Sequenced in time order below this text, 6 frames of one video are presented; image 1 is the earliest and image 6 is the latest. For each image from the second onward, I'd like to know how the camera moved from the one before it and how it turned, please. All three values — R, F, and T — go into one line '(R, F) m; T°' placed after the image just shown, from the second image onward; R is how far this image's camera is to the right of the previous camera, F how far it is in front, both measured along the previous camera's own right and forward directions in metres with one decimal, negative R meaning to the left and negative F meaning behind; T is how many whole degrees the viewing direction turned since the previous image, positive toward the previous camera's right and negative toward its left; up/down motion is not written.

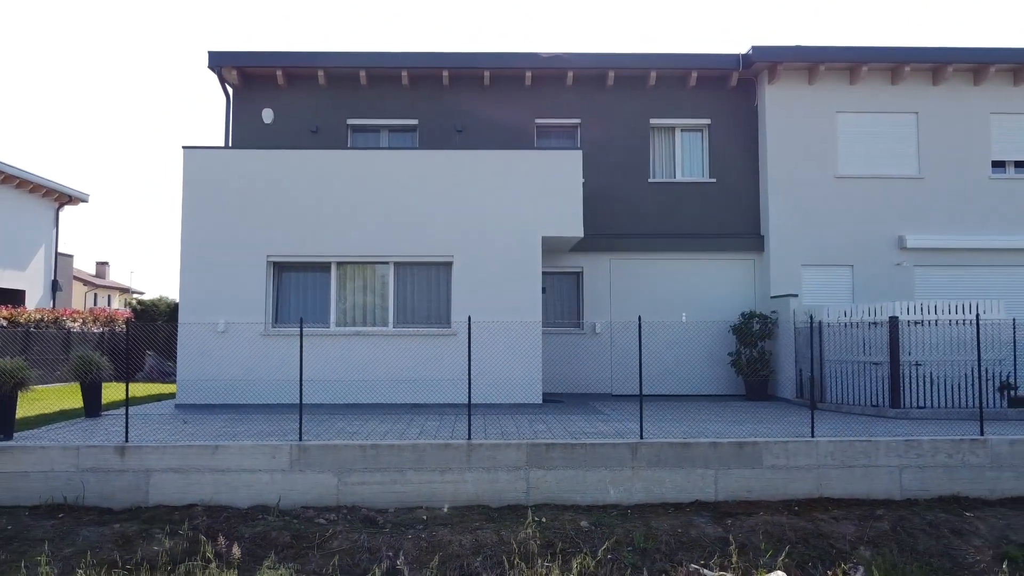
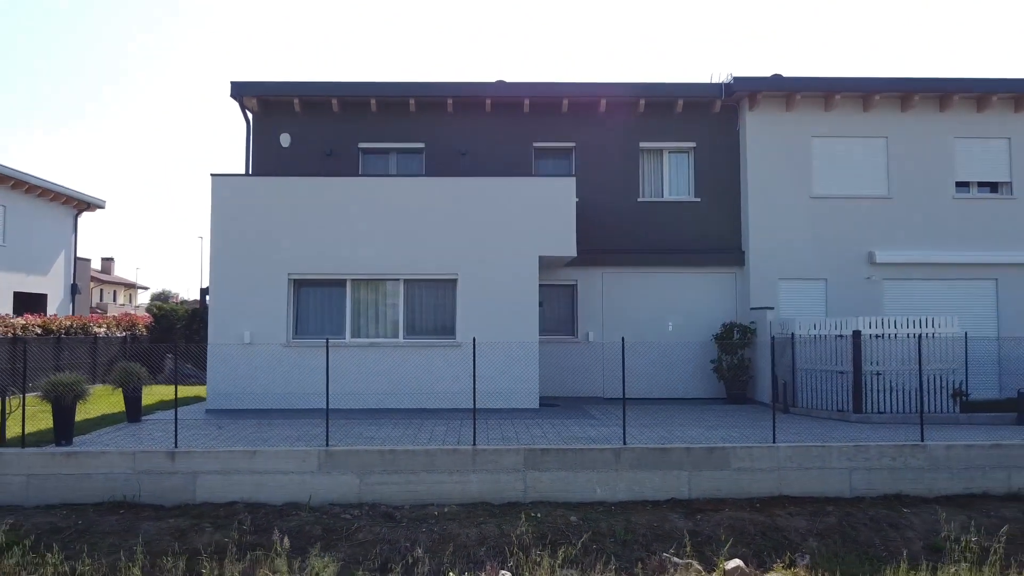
(0.0, -1.2) m; 0°
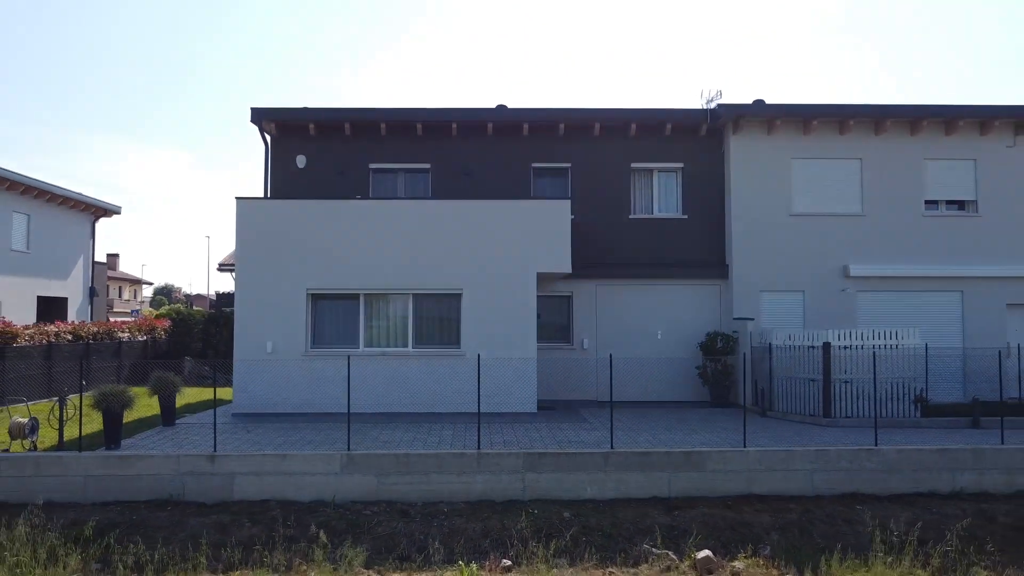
(0.0, -1.2) m; 0°
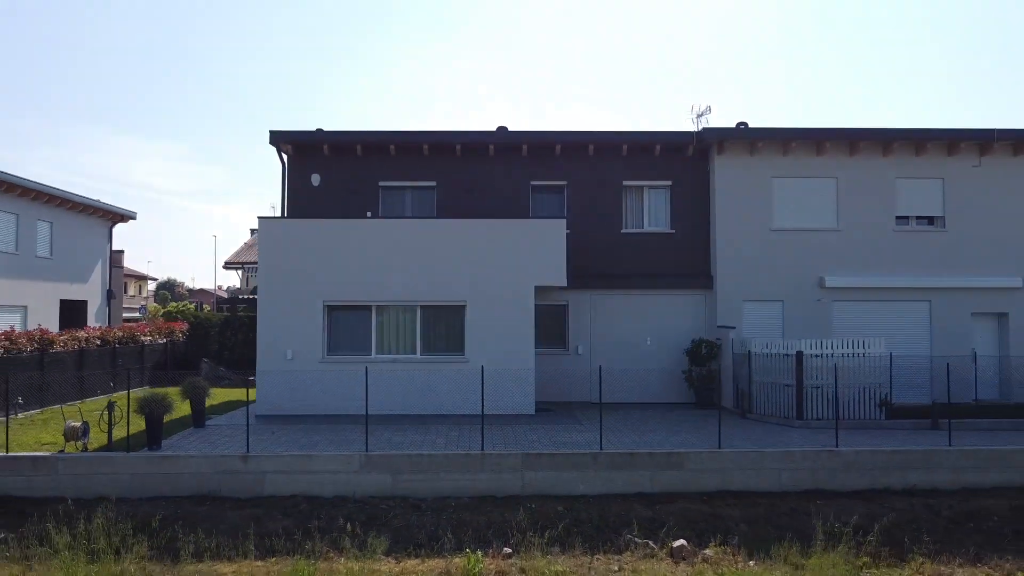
(0.0, -1.3) m; 0°
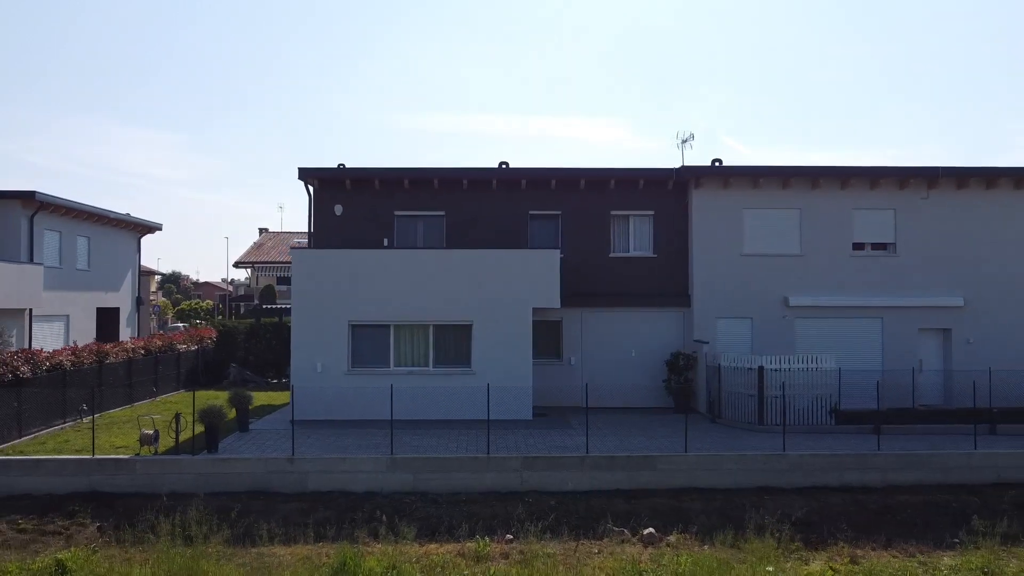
(0.0, -2.4) m; 0°
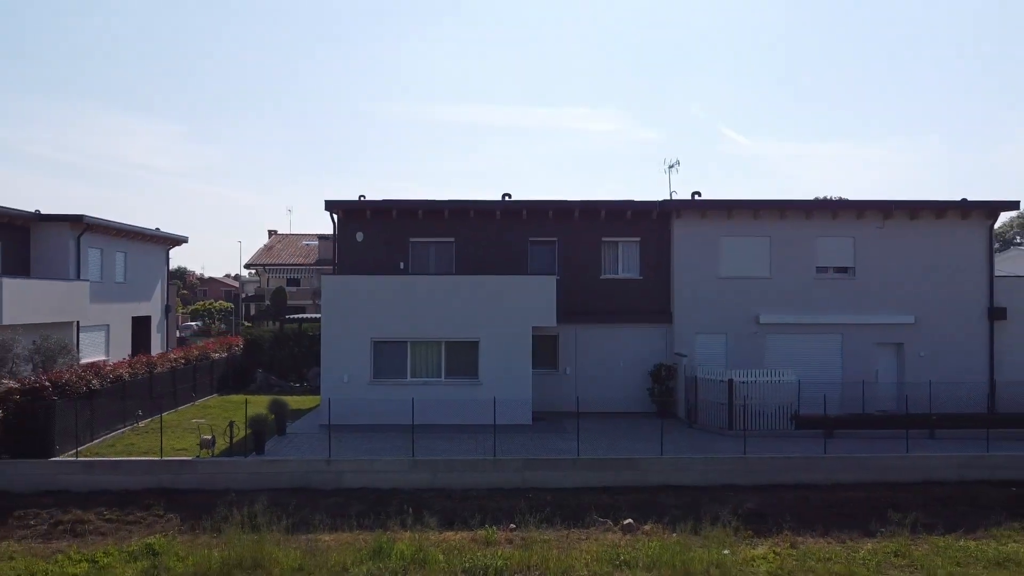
(-0.1, -2.6) m; 0°
